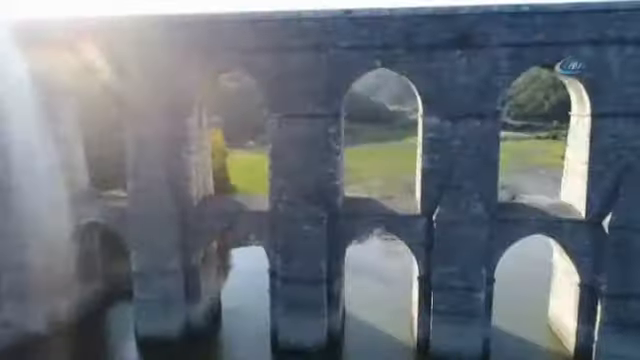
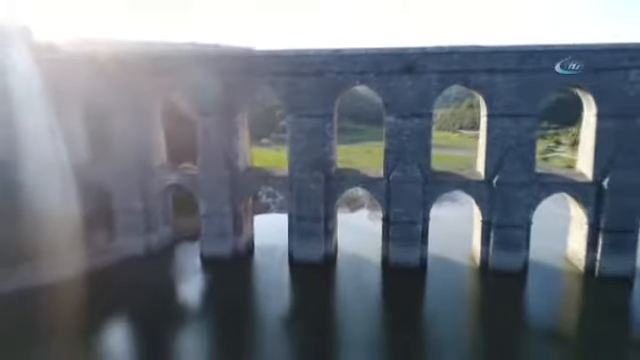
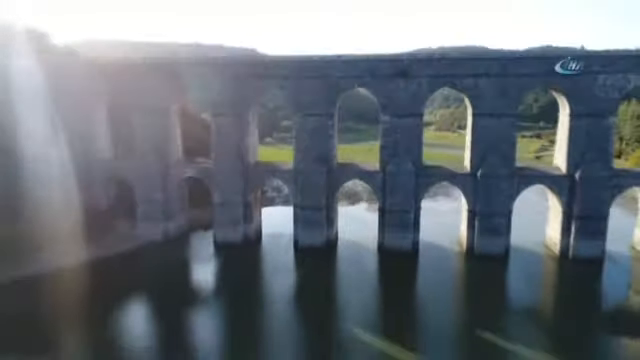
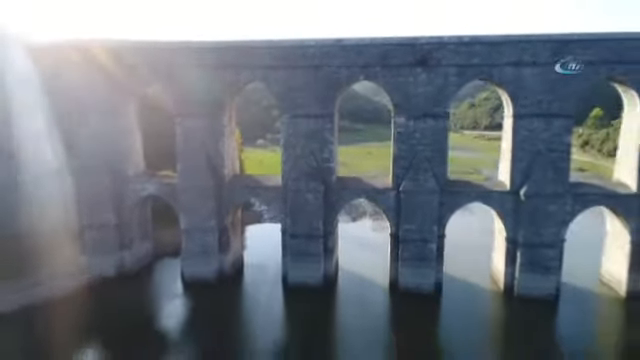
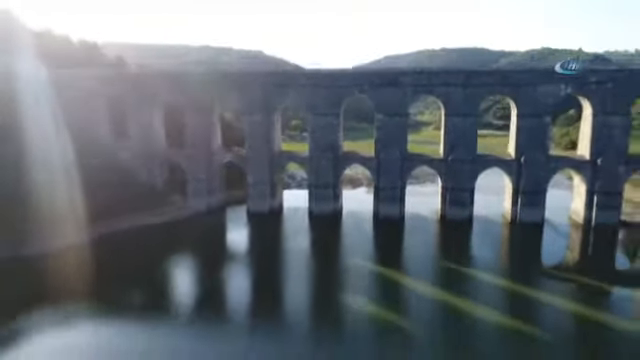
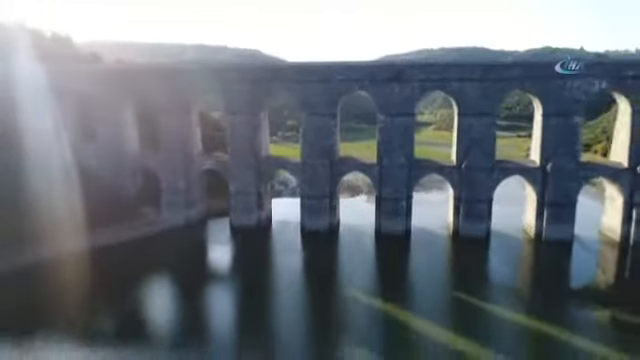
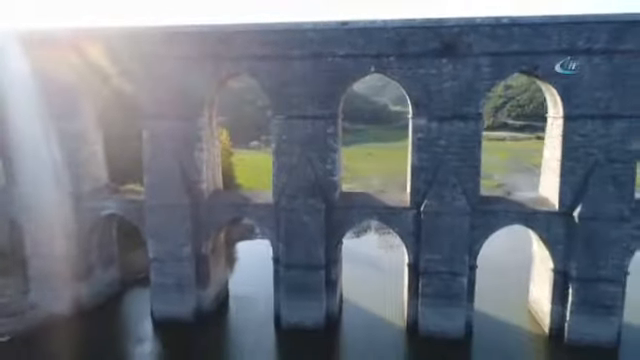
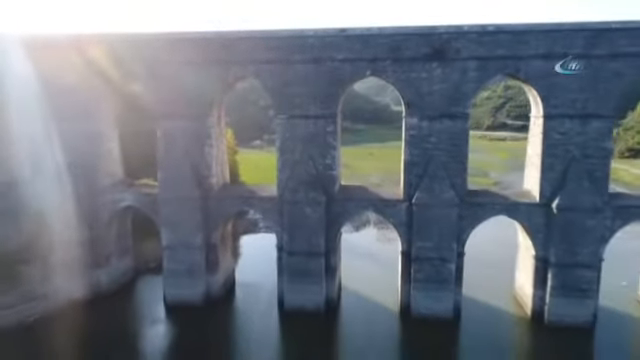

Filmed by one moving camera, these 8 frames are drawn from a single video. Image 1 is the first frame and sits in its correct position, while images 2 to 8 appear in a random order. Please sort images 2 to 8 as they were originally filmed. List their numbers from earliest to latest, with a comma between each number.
7, 8, 4, 2, 3, 6, 5
